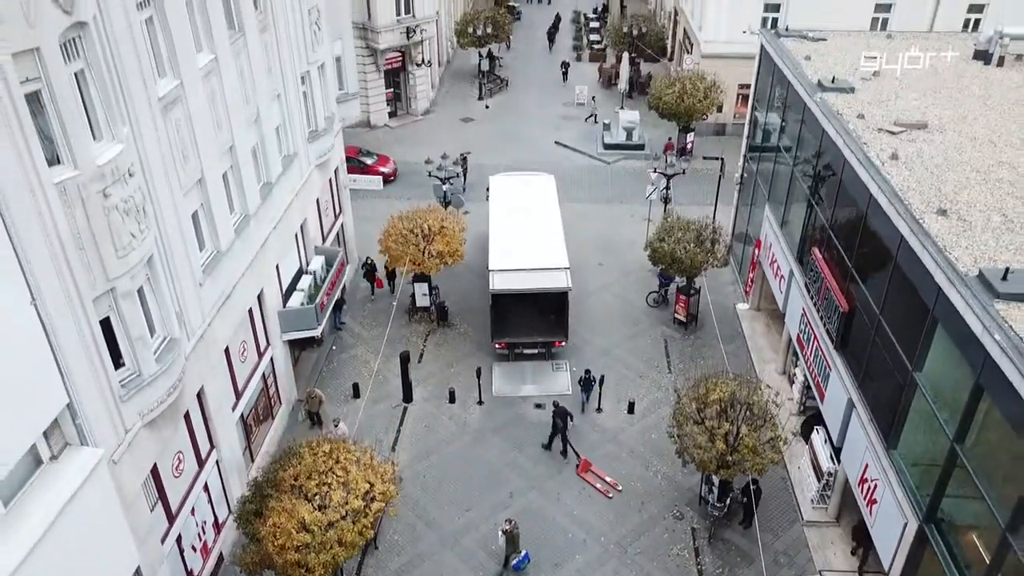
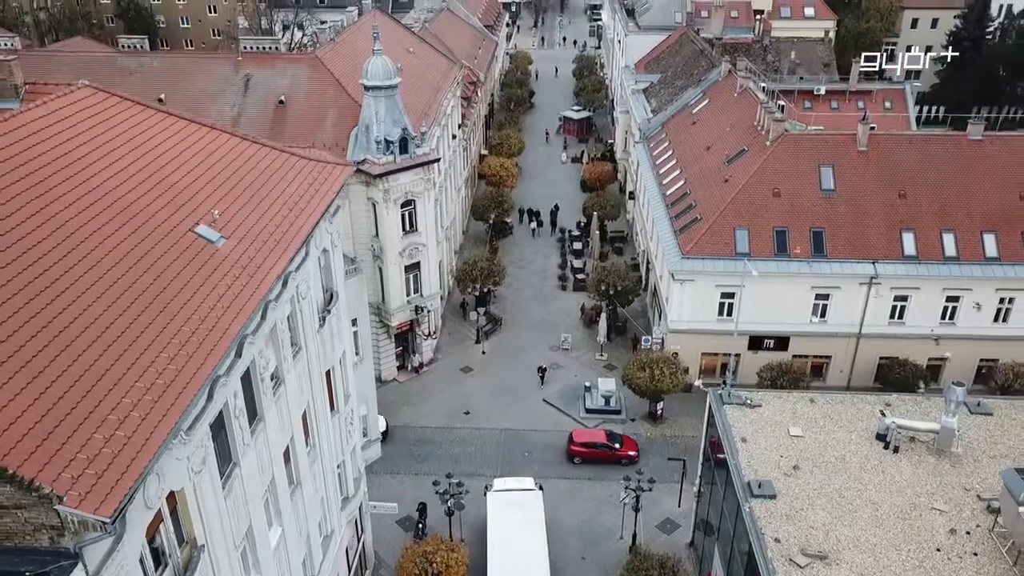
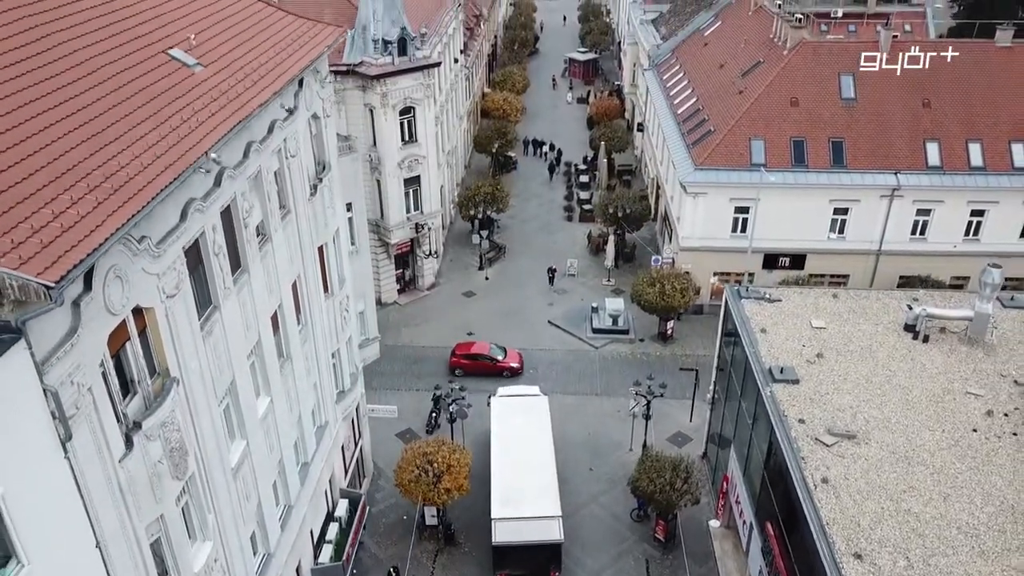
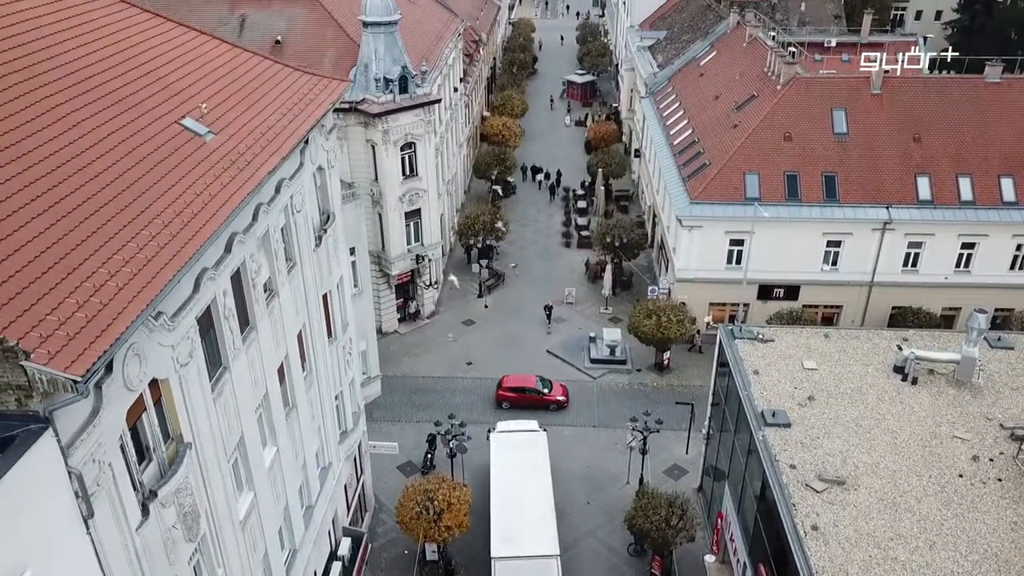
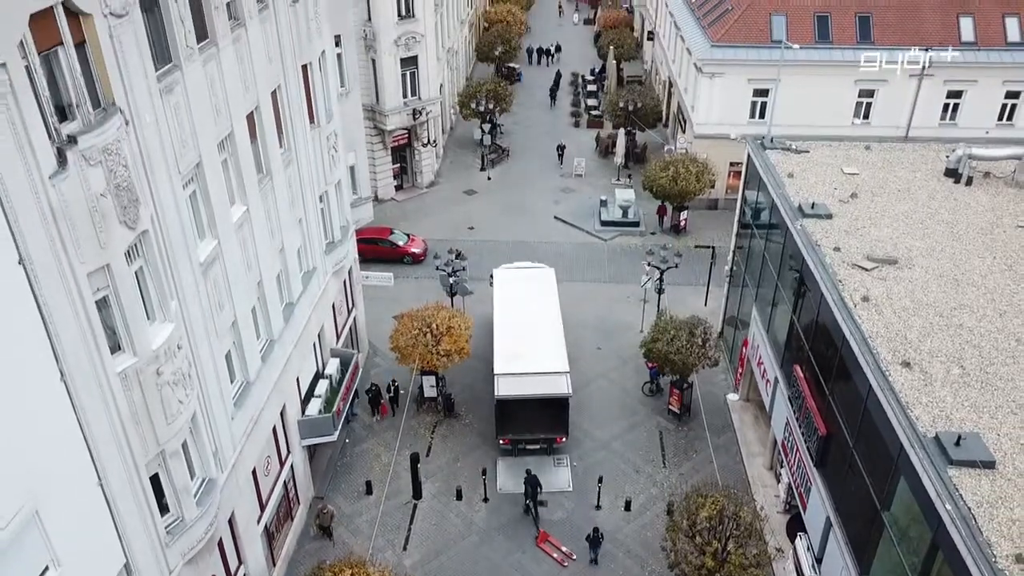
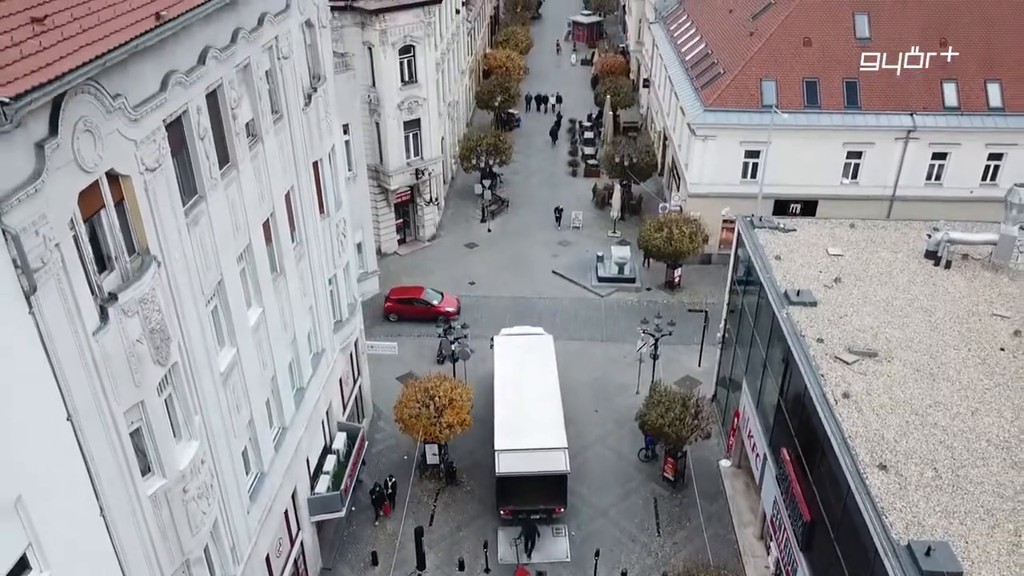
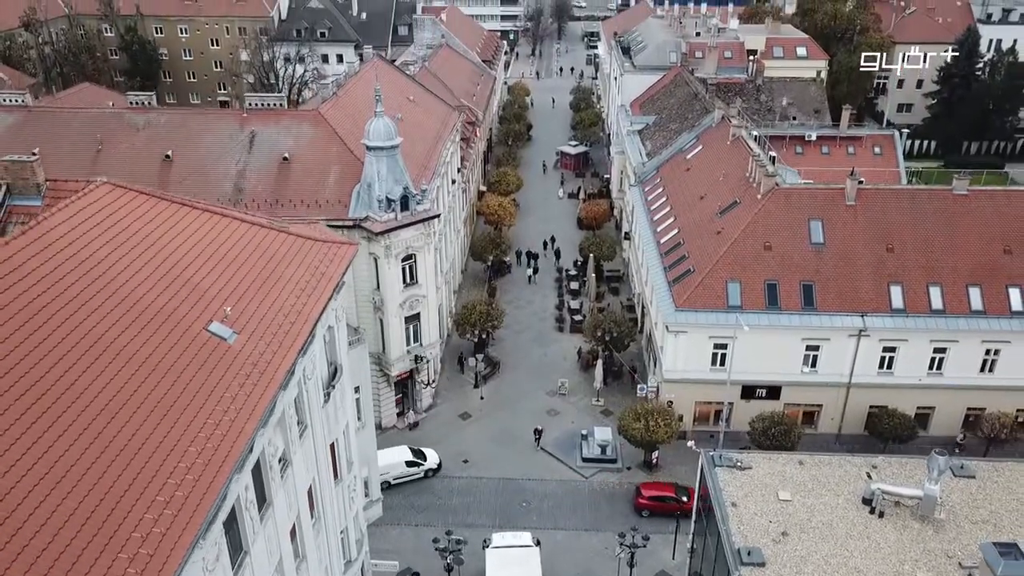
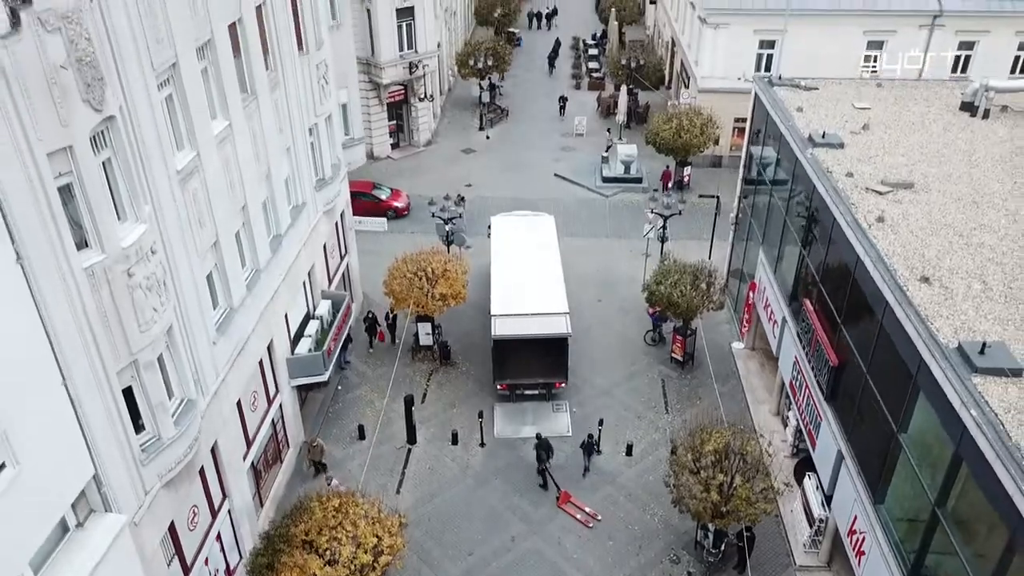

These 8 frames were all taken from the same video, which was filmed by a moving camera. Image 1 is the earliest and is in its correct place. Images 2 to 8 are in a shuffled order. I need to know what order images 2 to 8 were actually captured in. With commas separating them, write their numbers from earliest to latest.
8, 5, 6, 3, 4, 2, 7
